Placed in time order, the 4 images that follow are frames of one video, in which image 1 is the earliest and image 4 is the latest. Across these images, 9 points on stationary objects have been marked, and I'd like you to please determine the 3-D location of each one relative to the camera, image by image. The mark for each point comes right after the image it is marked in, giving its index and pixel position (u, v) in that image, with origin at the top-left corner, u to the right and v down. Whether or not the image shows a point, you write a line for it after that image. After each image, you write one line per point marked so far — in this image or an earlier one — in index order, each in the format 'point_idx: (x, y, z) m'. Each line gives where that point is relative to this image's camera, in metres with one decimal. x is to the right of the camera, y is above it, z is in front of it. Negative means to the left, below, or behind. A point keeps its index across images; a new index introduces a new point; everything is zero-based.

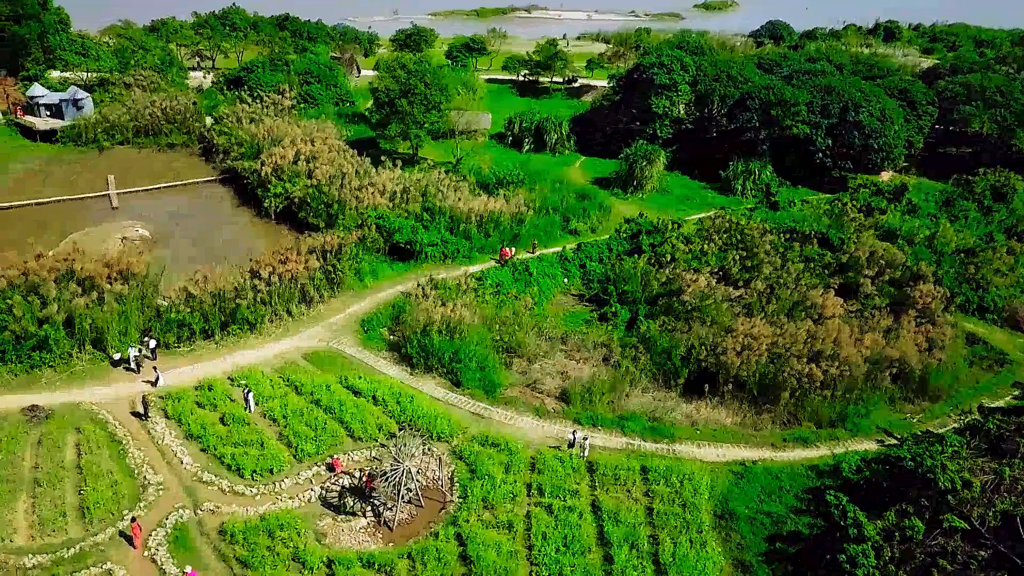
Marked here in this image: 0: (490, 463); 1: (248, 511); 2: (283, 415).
0: (-0.5, -4.3, +17.5) m
1: (-5.9, -4.9, +15.8) m
2: (-6.0, -3.3, +18.8) m
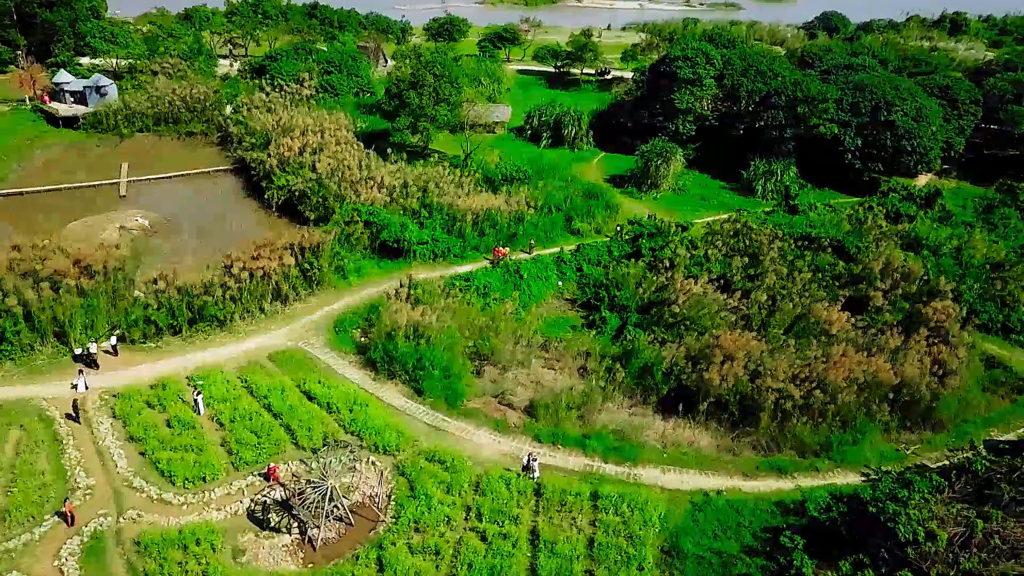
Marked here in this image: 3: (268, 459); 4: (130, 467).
0: (-1.9, -4.5, +16.6) m
1: (-7.3, -5.0, +15.3) m
2: (-7.2, -3.4, +18.3) m
3: (-5.9, -4.1, +17.2) m
4: (-8.9, -4.2, +16.7) m
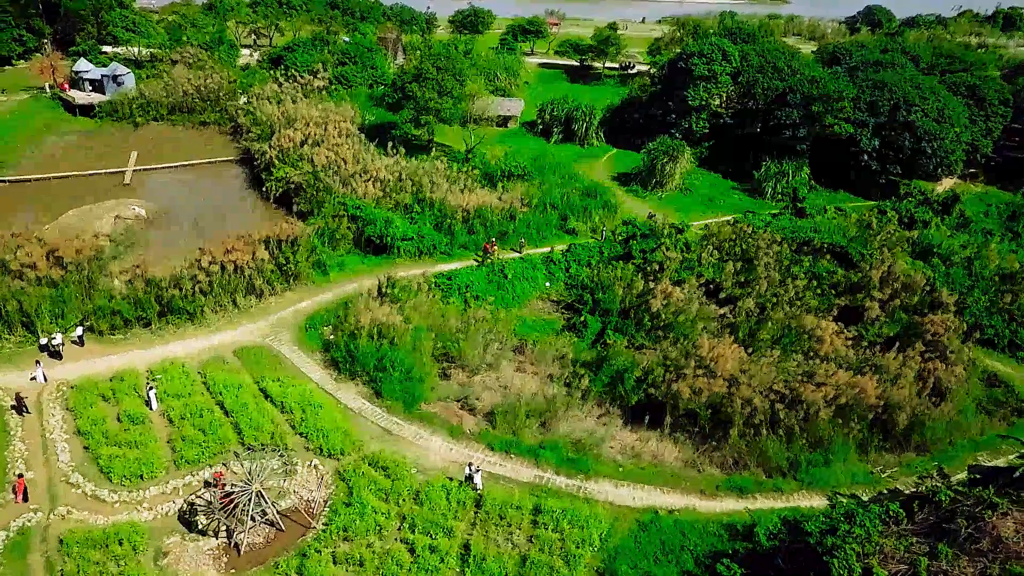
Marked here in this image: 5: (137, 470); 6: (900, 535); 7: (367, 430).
0: (-3.2, -4.5, +16.2) m
1: (-8.7, -4.9, +15.2) m
2: (-8.4, -3.2, +18.1) m
3: (-7.2, -4.1, +17.0) m
4: (-10.3, -4.0, +16.7) m
5: (-8.5, -4.1, +16.3) m
6: (+7.4, -4.7, +13.6) m
7: (-3.8, -3.7, +18.7) m
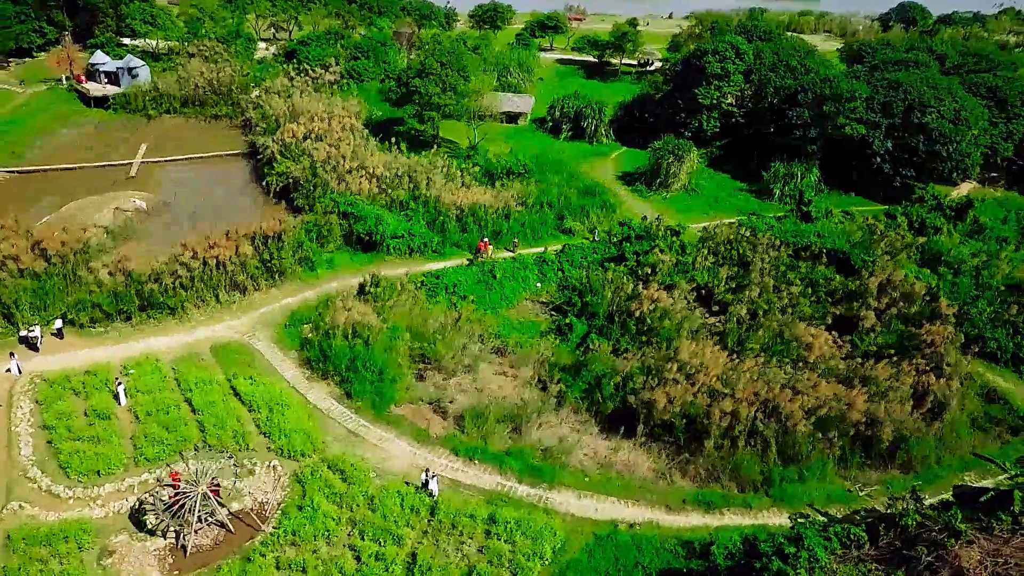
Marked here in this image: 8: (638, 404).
0: (-4.2, -4.6, +16.0) m
1: (-9.8, -4.8, +15.2) m
2: (-9.3, -3.1, +18.1) m
3: (-8.1, -4.0, +16.9) m
4: (-11.2, -3.9, +16.7) m
5: (-9.5, -4.1, +16.3) m
6: (+6.3, -5.0, +13.0) m
7: (-4.7, -3.7, +18.6) m
8: (+3.4, -3.1, +19.5) m
